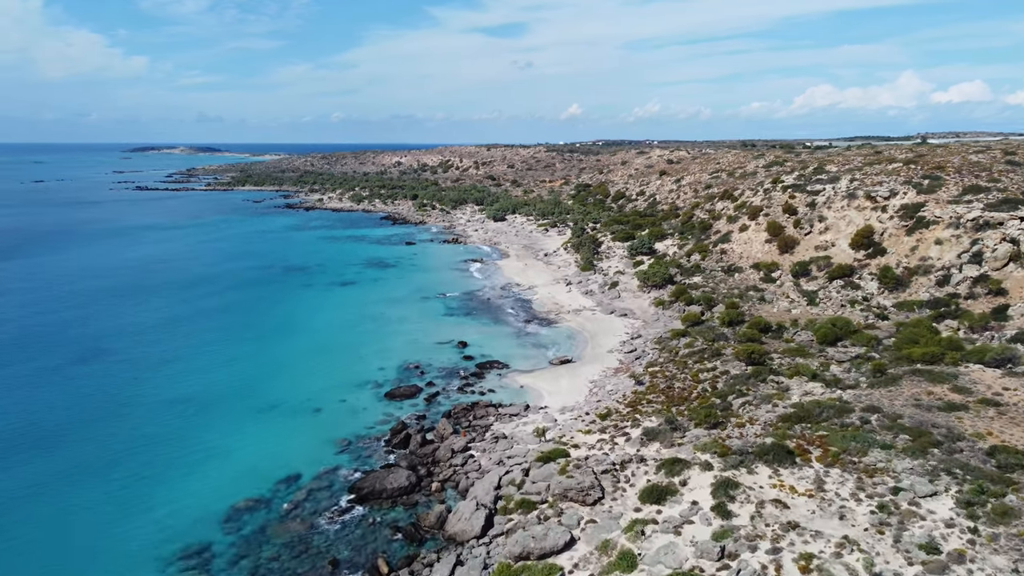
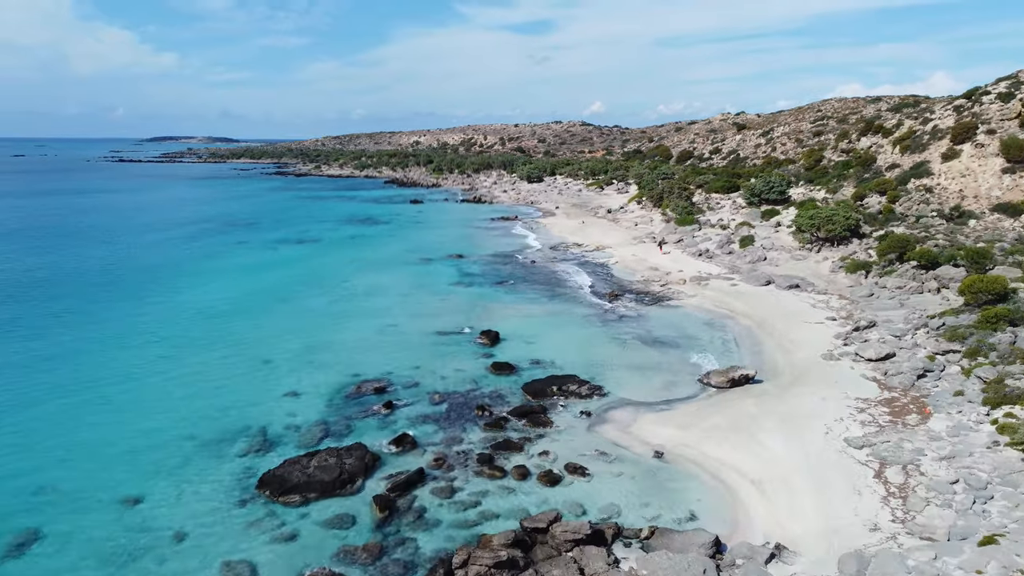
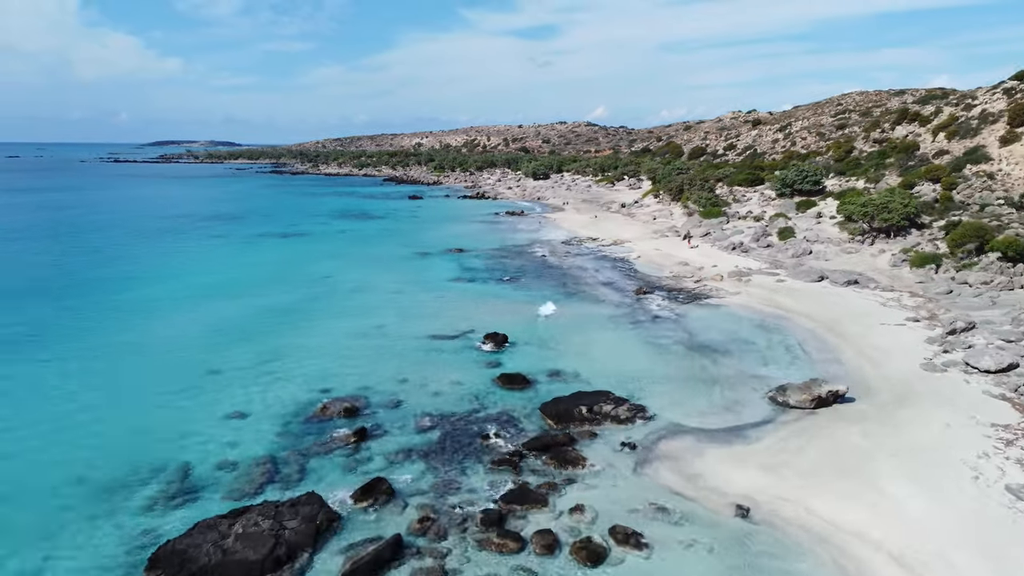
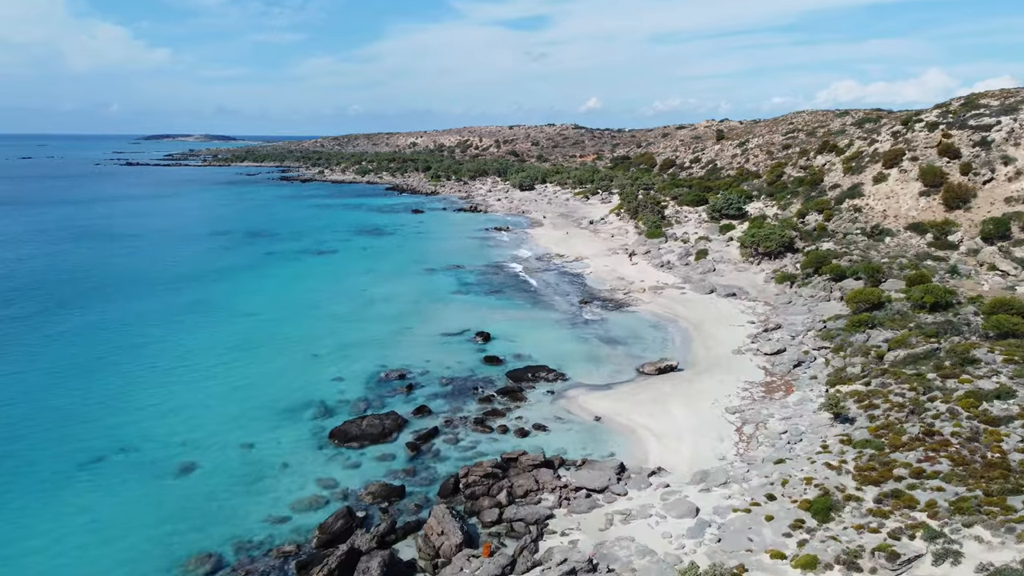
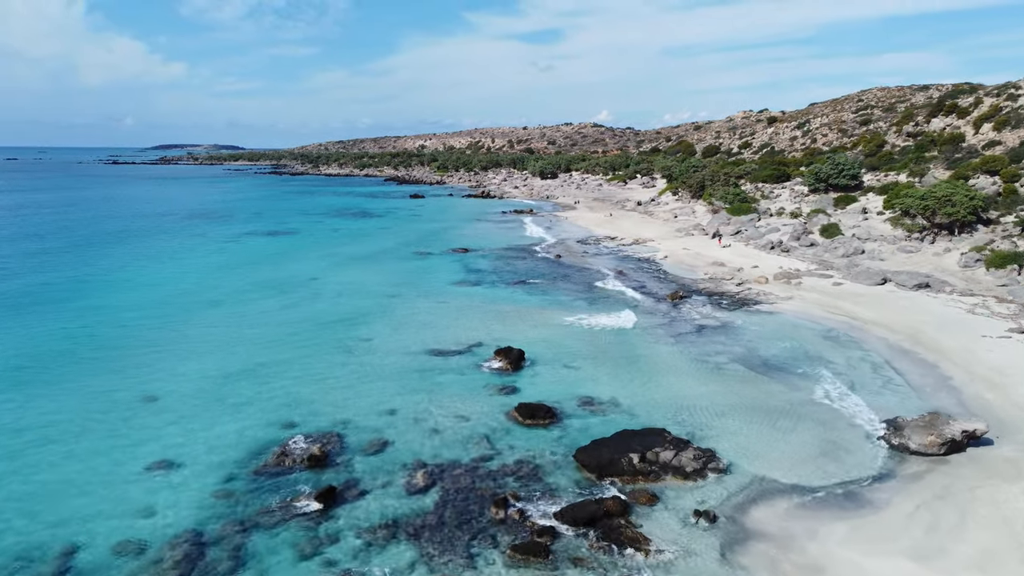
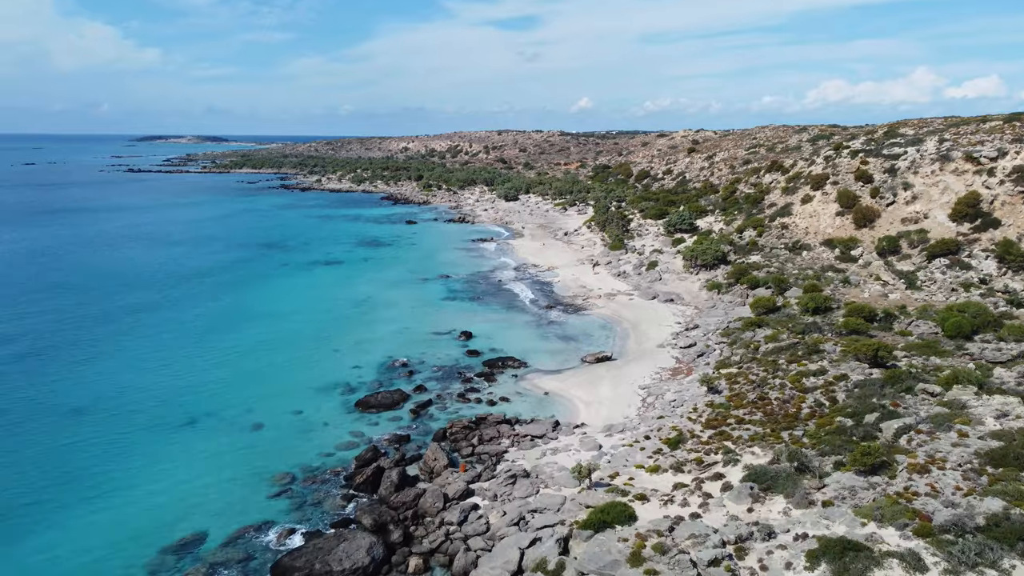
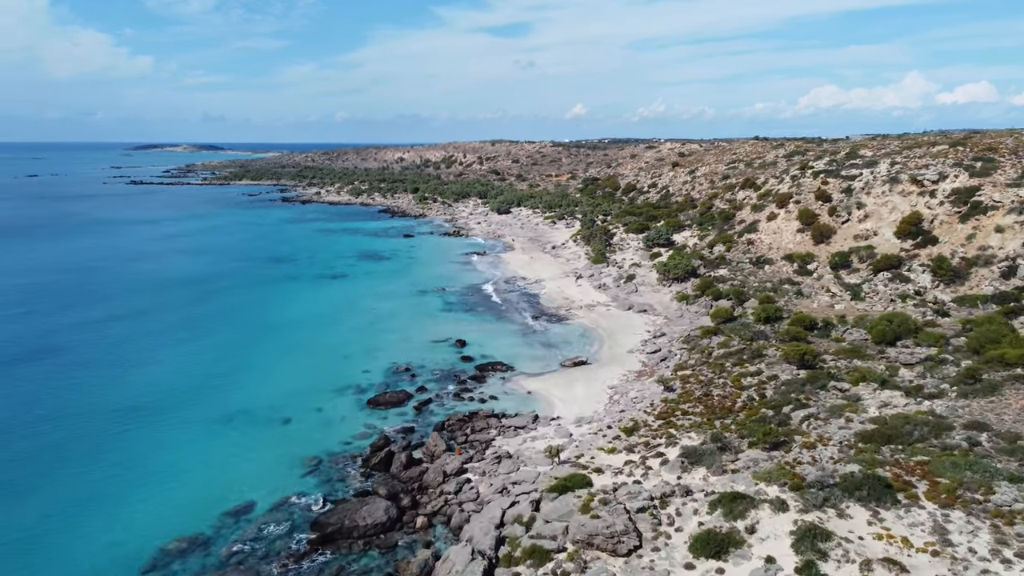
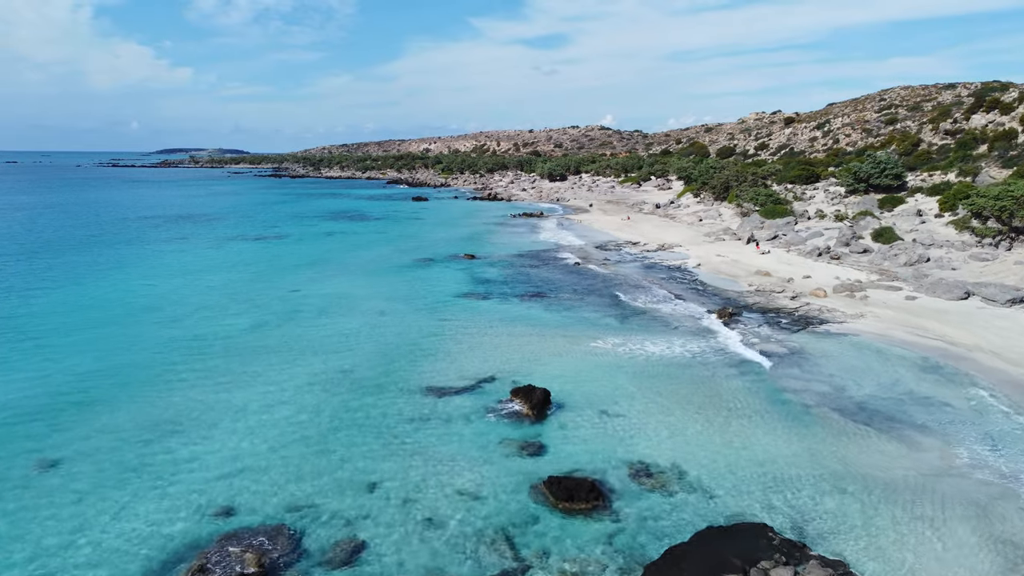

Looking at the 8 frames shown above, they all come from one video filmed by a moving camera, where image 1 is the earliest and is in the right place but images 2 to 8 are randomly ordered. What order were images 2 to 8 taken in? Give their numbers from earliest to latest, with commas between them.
7, 6, 4, 2, 3, 5, 8
